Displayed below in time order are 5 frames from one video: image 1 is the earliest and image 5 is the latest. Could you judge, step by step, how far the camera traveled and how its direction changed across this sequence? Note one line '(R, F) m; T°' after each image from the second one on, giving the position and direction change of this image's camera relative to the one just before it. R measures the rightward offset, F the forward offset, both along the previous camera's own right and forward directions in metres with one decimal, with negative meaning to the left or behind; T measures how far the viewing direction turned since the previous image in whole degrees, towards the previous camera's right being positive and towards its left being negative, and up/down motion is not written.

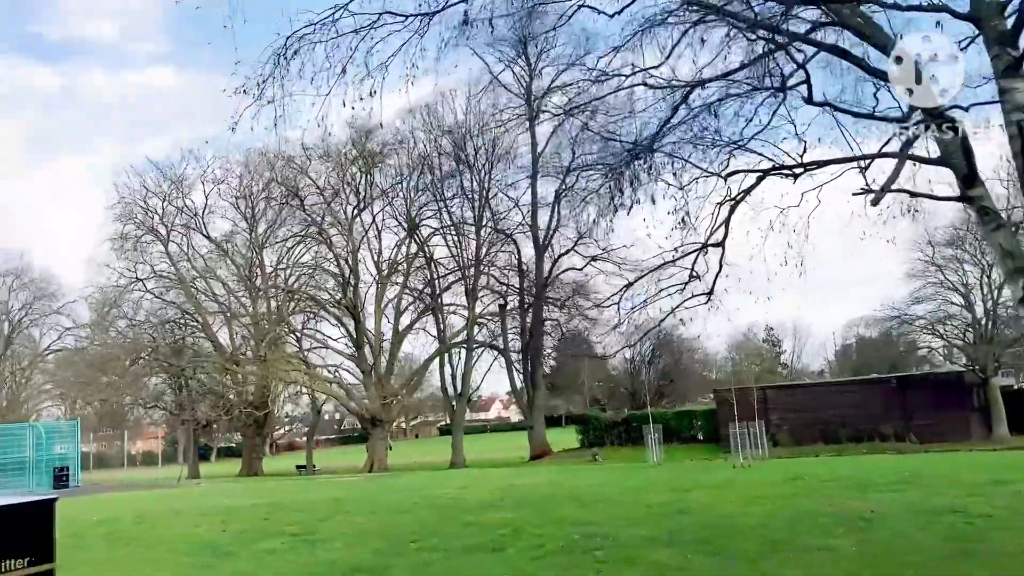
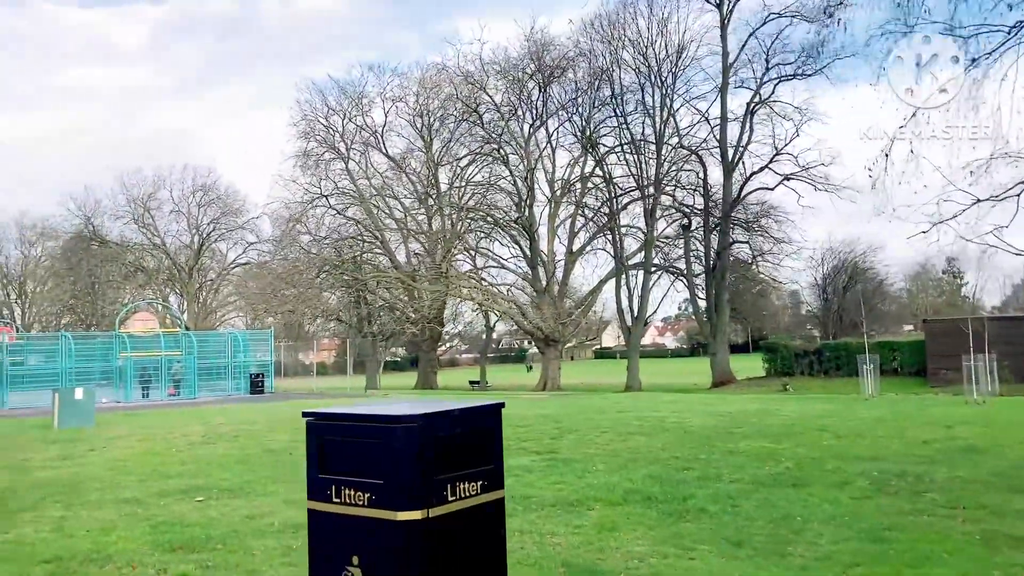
(-1.3, +1.0) m; -9°
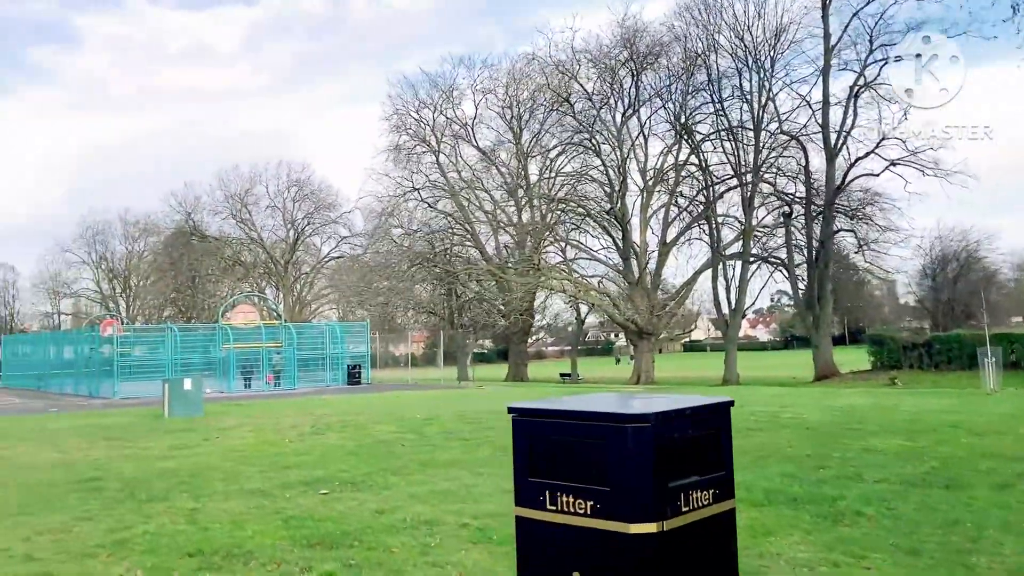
(-0.4, +0.3) m; -5°
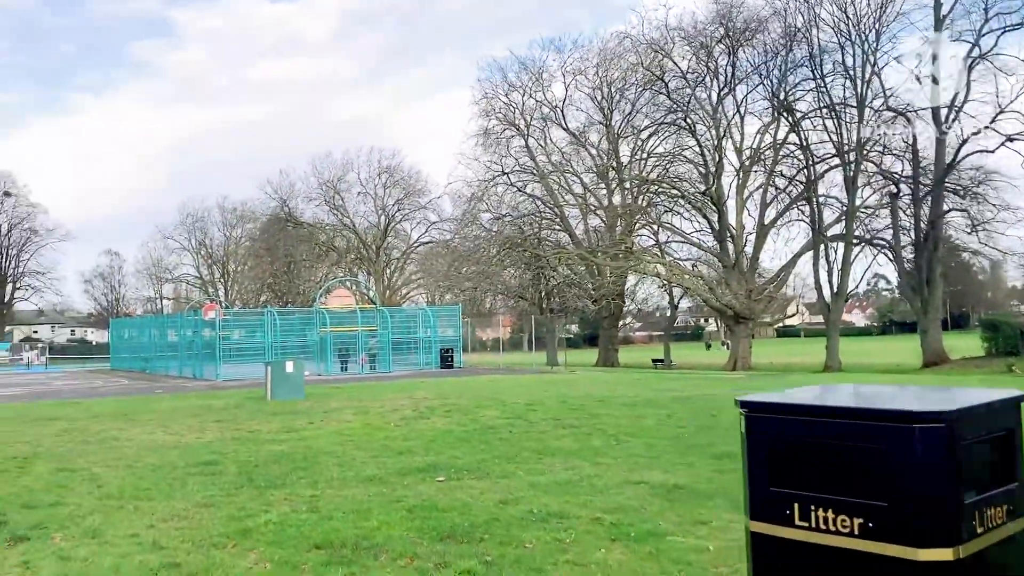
(-0.3, +0.4) m; -5°
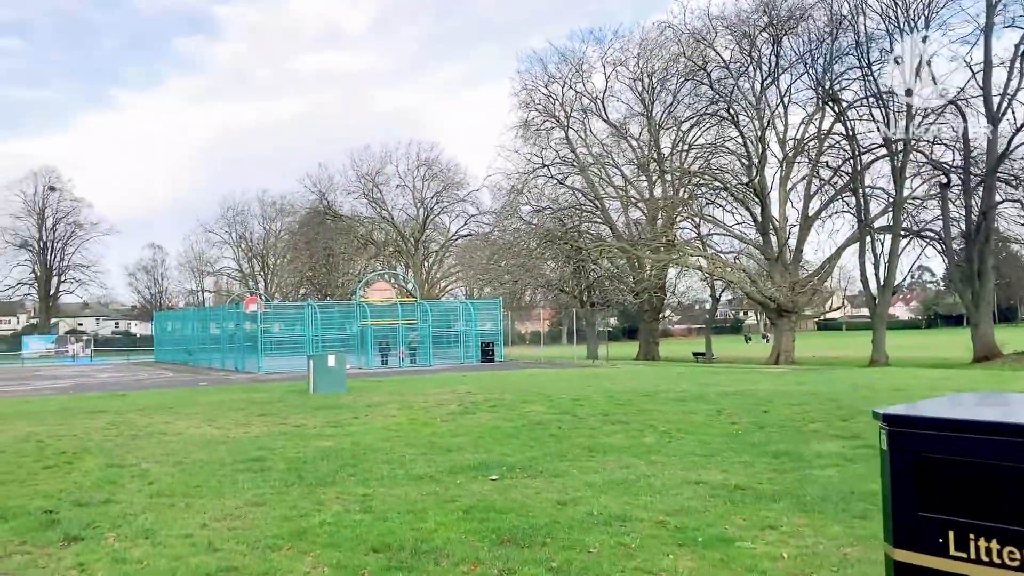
(-0.1, +0.2) m; -2°
